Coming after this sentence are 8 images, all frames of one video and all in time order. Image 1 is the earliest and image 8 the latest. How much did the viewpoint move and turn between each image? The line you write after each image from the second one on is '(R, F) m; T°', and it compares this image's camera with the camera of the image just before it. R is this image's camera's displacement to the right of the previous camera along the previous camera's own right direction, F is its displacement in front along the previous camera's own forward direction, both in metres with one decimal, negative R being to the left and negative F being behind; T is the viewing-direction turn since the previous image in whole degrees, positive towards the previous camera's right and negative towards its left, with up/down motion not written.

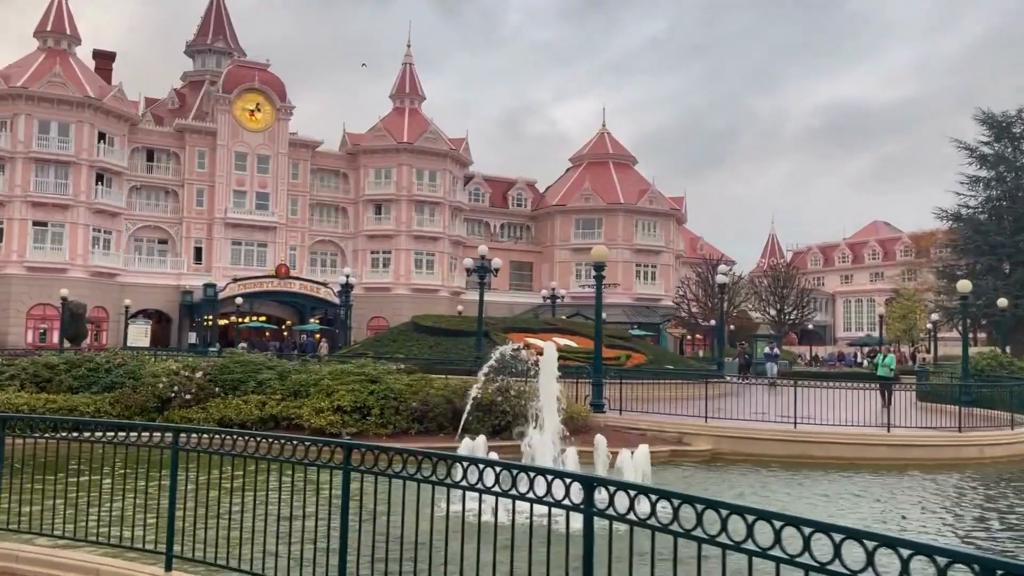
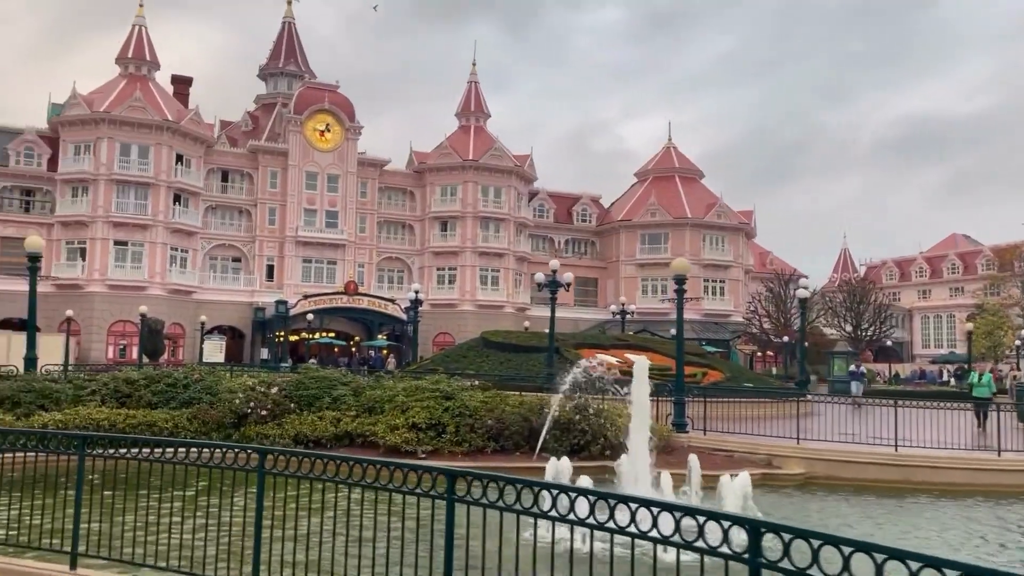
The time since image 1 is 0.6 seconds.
(-0.3, +0.5) m; -4°
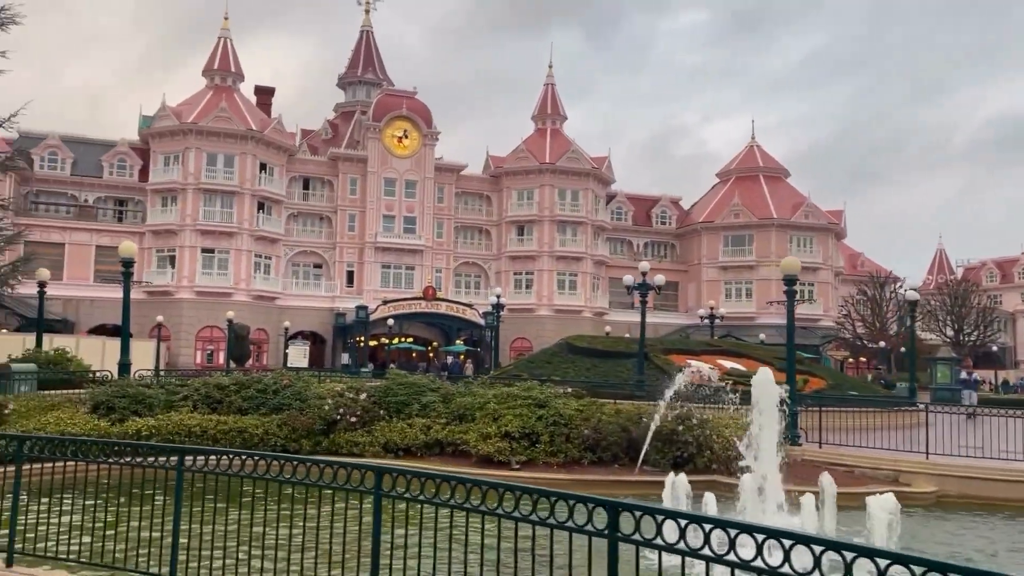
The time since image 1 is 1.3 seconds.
(-0.5, +0.8) m; -5°
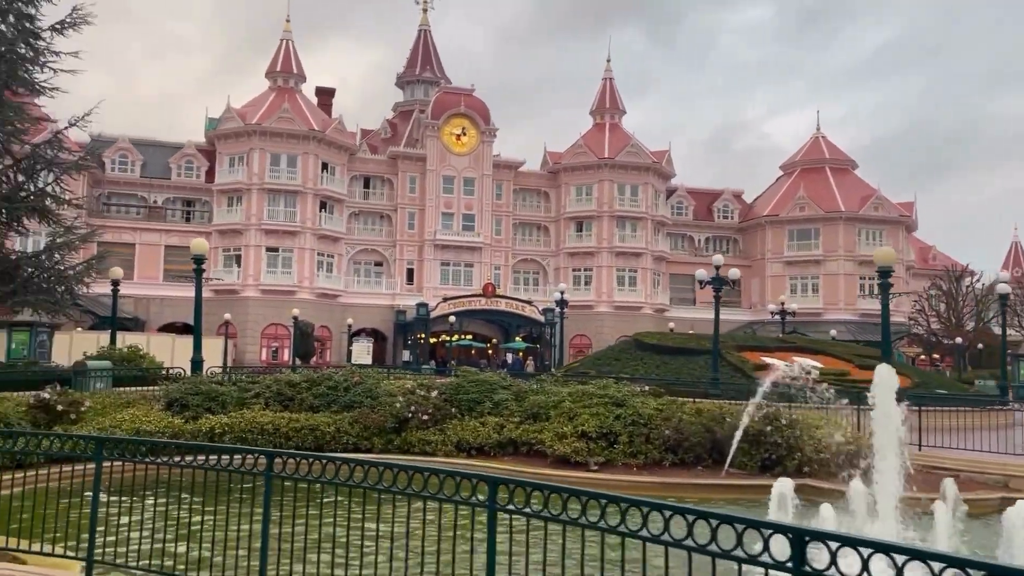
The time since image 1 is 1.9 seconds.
(-0.4, +0.5) m; -4°
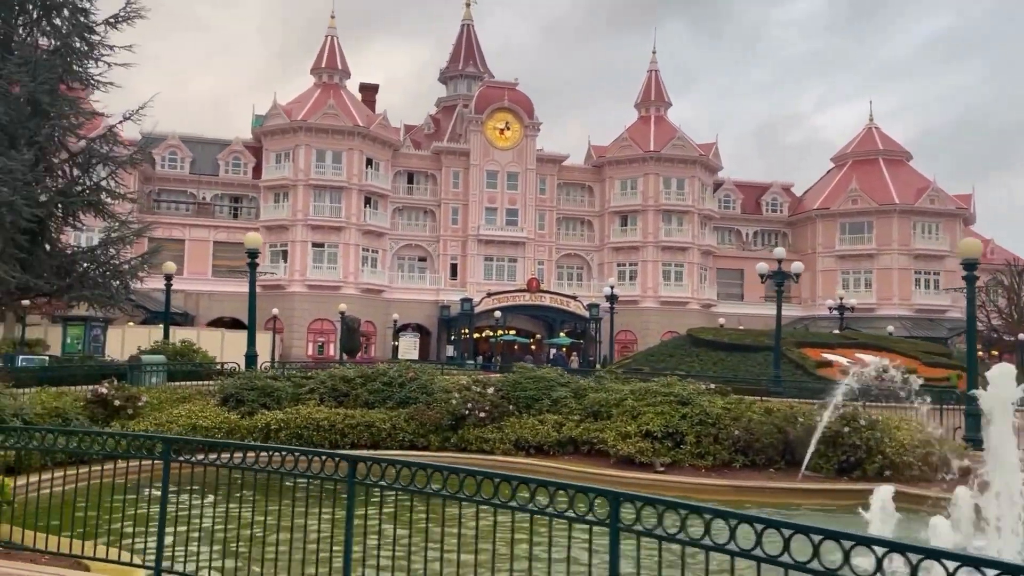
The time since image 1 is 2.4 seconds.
(-0.4, +0.5) m; -3°
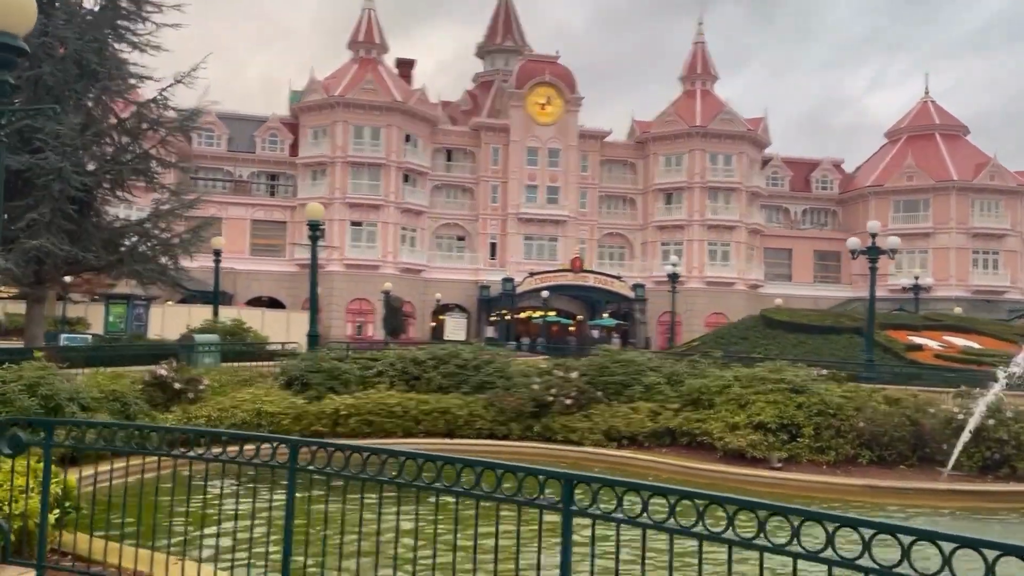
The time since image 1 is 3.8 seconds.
(-1.1, +1.5) m; -2°
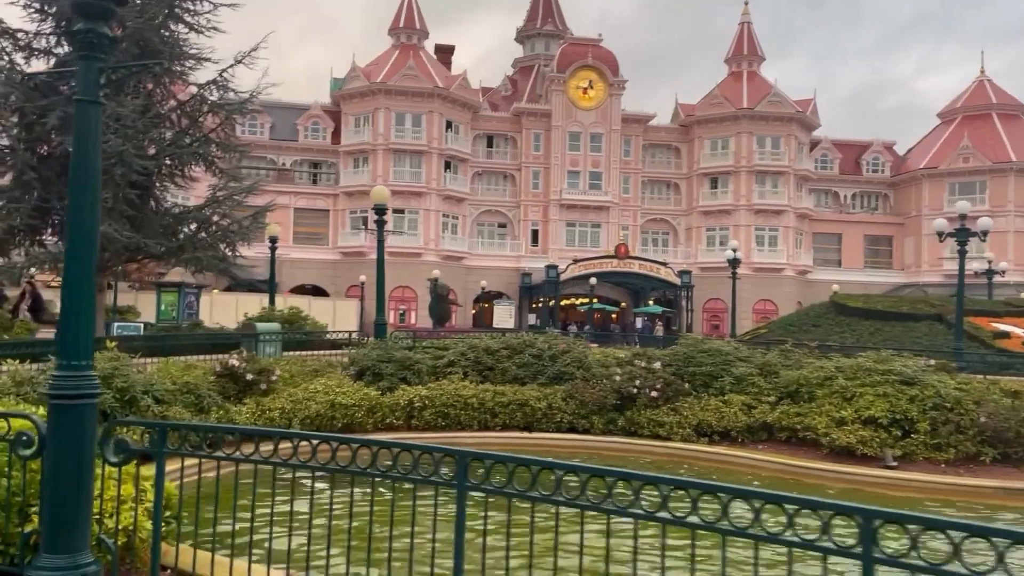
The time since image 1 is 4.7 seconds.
(-0.9, +0.8) m; -2°
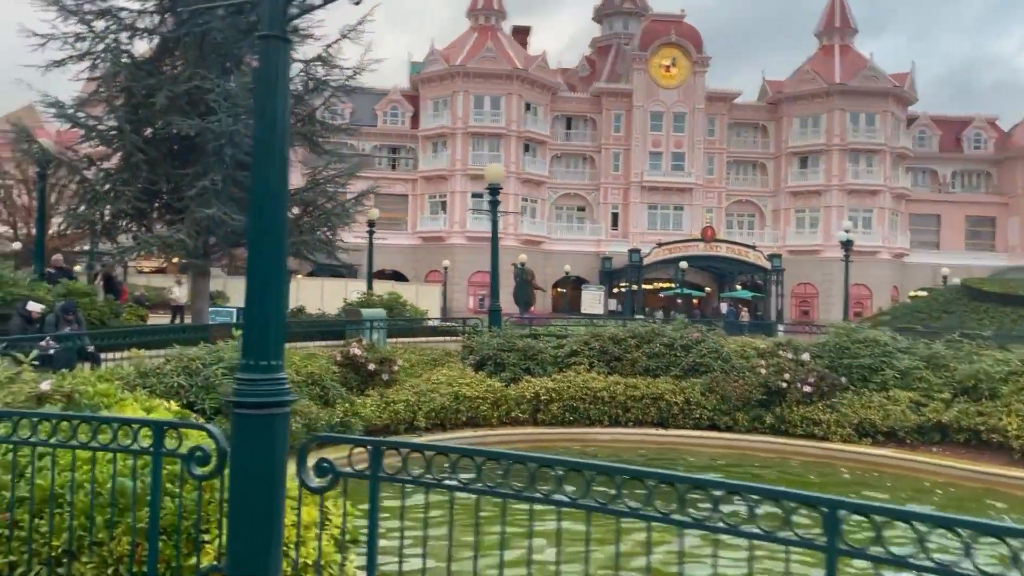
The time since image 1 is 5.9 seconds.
(-1.1, +1.1) m; -5°
